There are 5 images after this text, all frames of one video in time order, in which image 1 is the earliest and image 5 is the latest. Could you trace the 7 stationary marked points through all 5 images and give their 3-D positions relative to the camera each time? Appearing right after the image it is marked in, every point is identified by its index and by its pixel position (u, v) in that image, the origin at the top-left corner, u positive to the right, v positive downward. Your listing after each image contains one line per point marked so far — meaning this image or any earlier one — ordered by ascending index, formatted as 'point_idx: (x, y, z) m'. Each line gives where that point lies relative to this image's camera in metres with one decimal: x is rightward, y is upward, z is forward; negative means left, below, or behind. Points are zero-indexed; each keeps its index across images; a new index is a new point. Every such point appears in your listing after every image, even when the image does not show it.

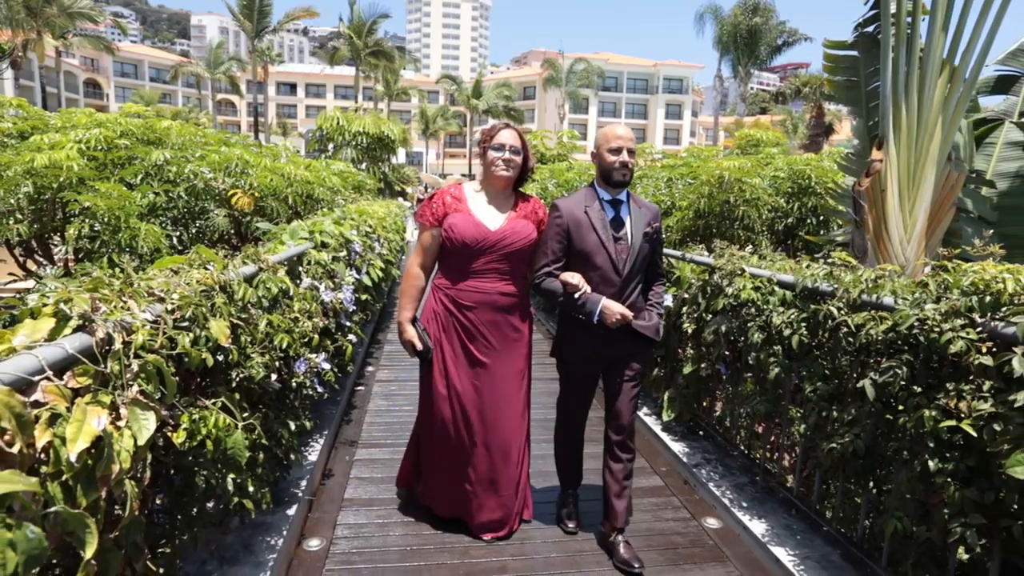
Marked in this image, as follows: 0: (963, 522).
0: (+1.4, -0.7, +1.8) m
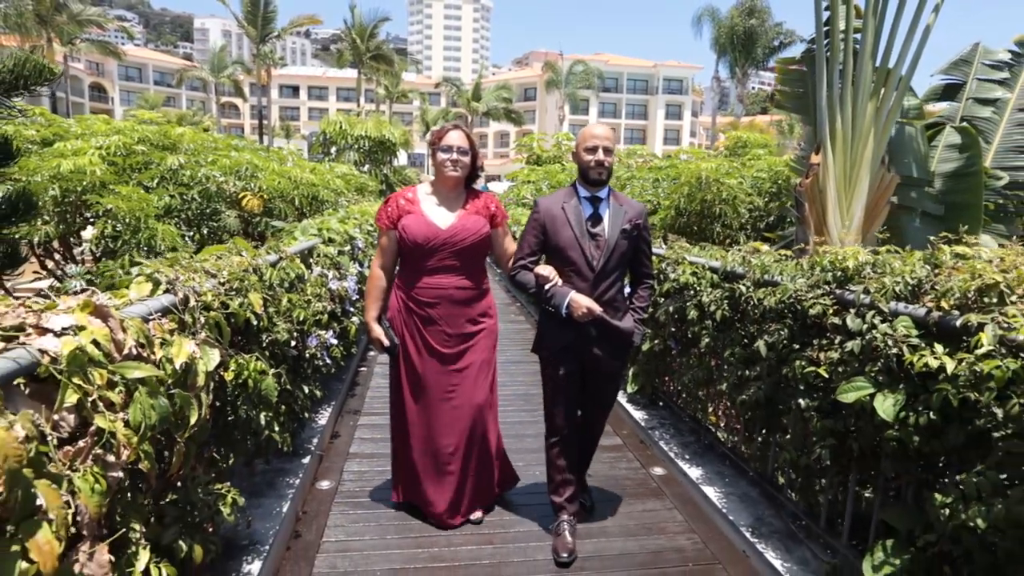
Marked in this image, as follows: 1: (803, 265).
0: (+1.3, -0.6, +2.4) m
1: (+1.3, +0.1, +2.7) m
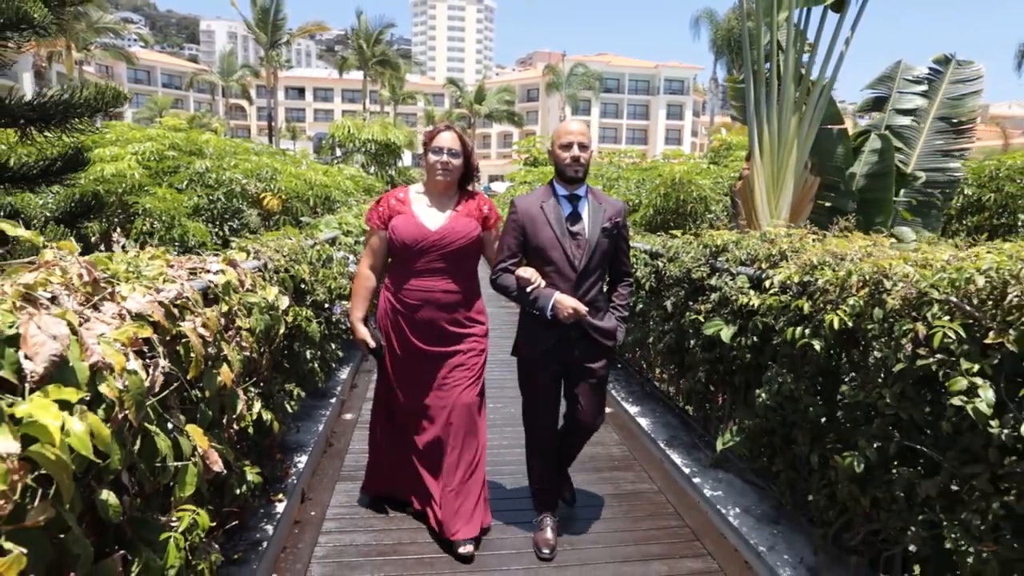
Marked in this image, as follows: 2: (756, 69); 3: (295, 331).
0: (+1.1, -0.5, +3.5) m
1: (+1.1, +0.3, +3.8) m
2: (+2.5, +2.3, +6.4) m
3: (-1.2, -0.2, +3.3) m
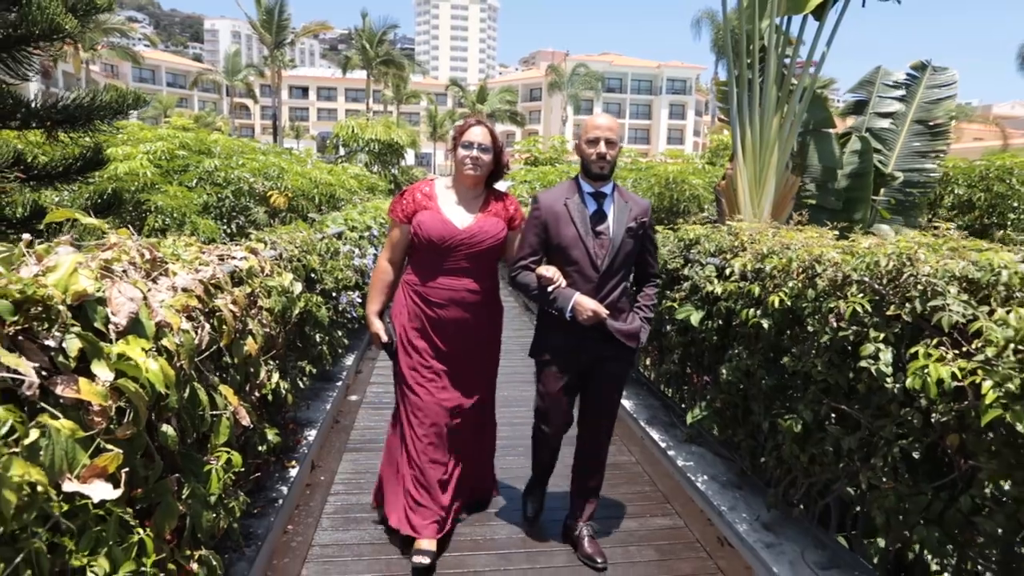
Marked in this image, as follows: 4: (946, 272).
0: (+1.0, -0.4, +3.8) m
1: (+1.1, +0.3, +4.1) m
2: (+2.5, +2.4, +6.7) m
3: (-1.2, -0.2, +3.7) m
4: (+1.3, +0.1, +1.9) m
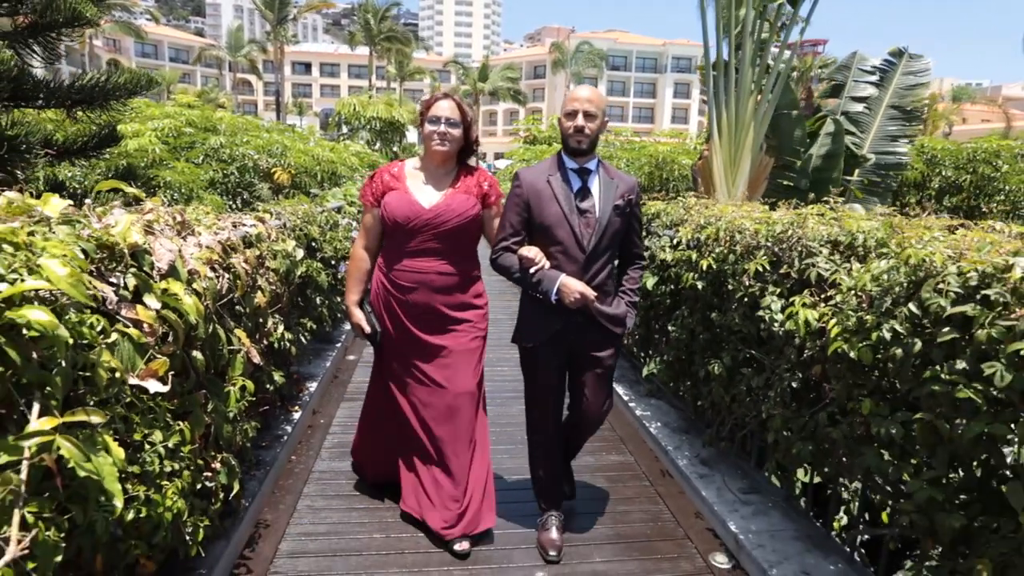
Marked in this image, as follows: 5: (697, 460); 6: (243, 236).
0: (+0.9, -0.2, +4.2) m
1: (+1.0, +0.5, +4.5) m
2: (+2.4, +2.7, +7.1) m
3: (-1.4, +0.1, +4.1) m
4: (+1.2, +0.2, +2.3) m
5: (+1.0, -0.9, +3.3) m
6: (-1.3, +0.3, +3.0) m
